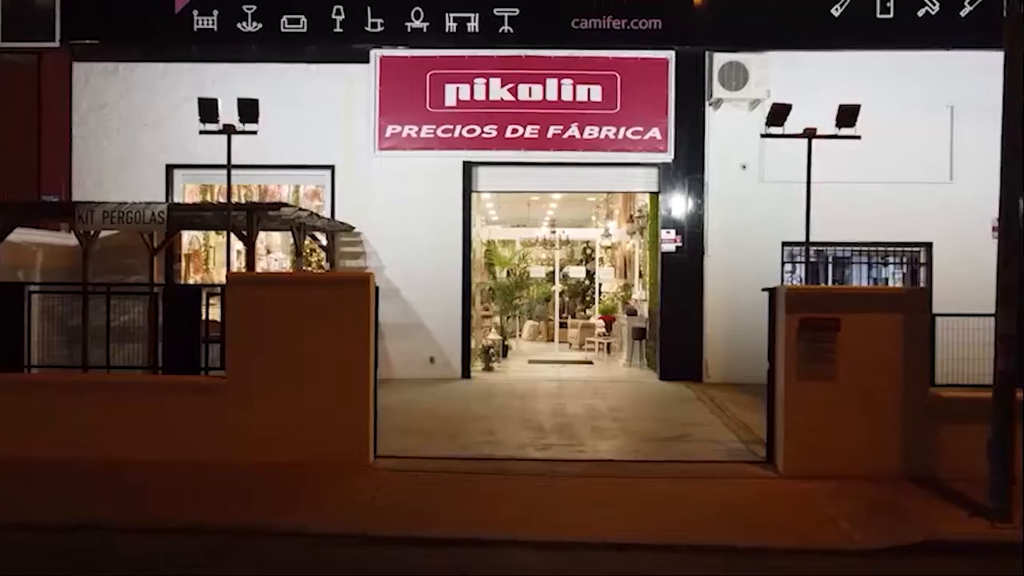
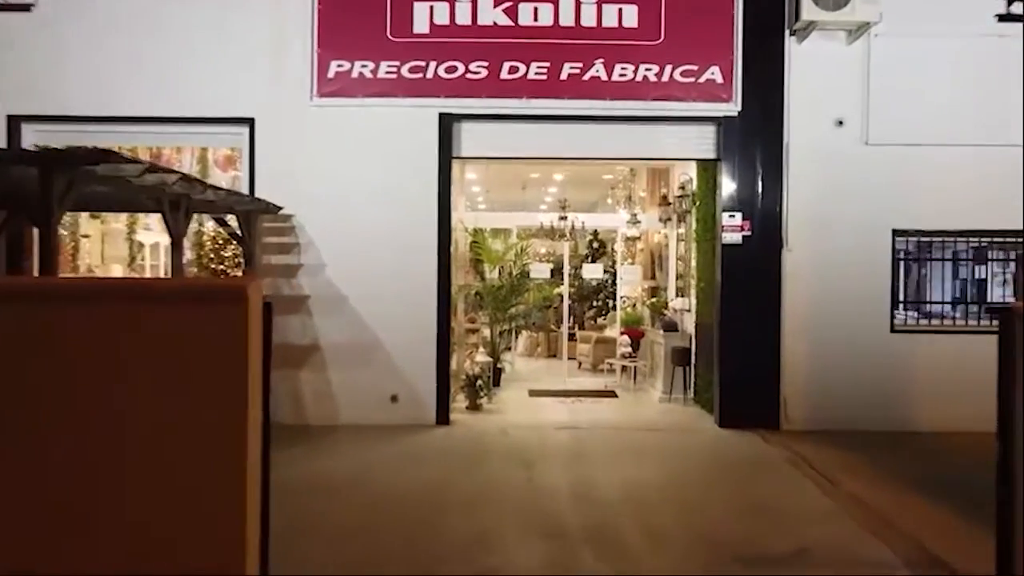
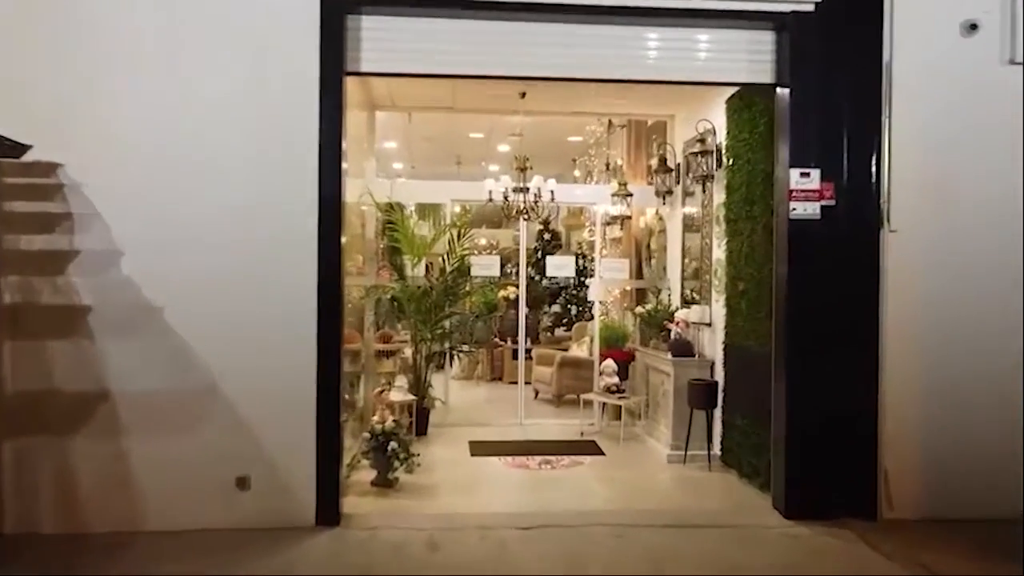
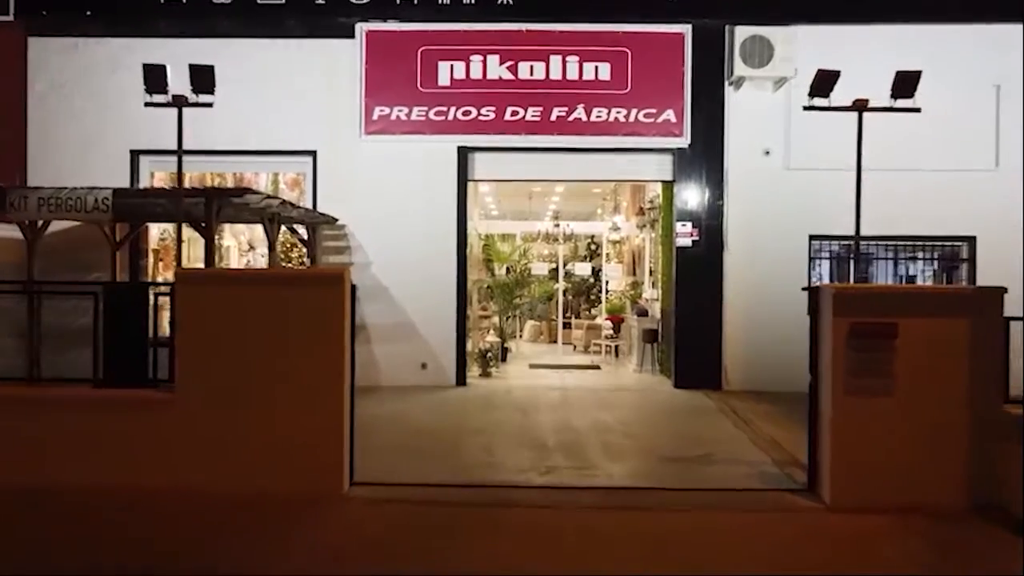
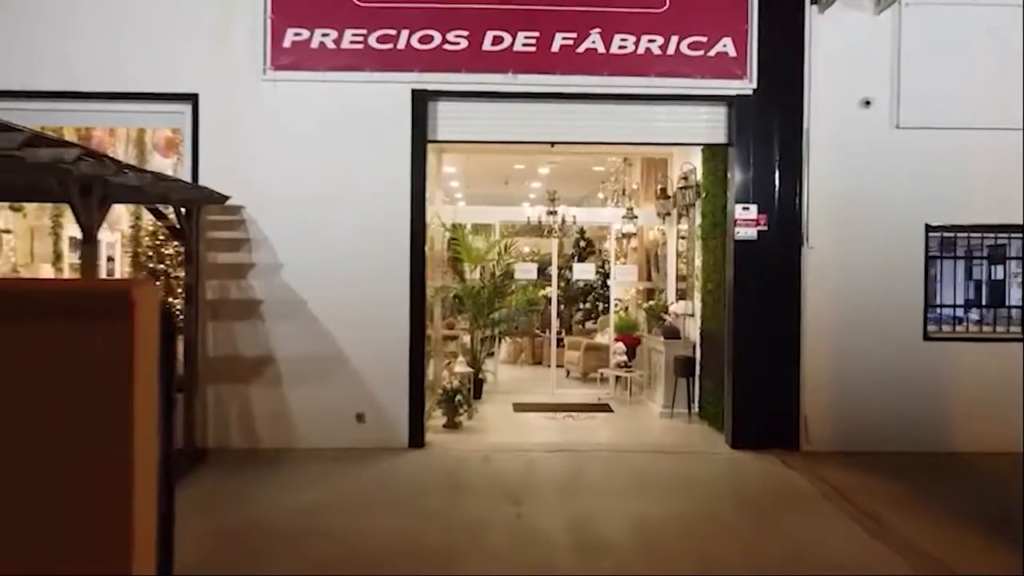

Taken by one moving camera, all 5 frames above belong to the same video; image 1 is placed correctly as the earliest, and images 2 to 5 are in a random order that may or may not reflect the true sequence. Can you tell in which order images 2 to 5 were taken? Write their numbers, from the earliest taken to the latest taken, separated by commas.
4, 2, 5, 3
